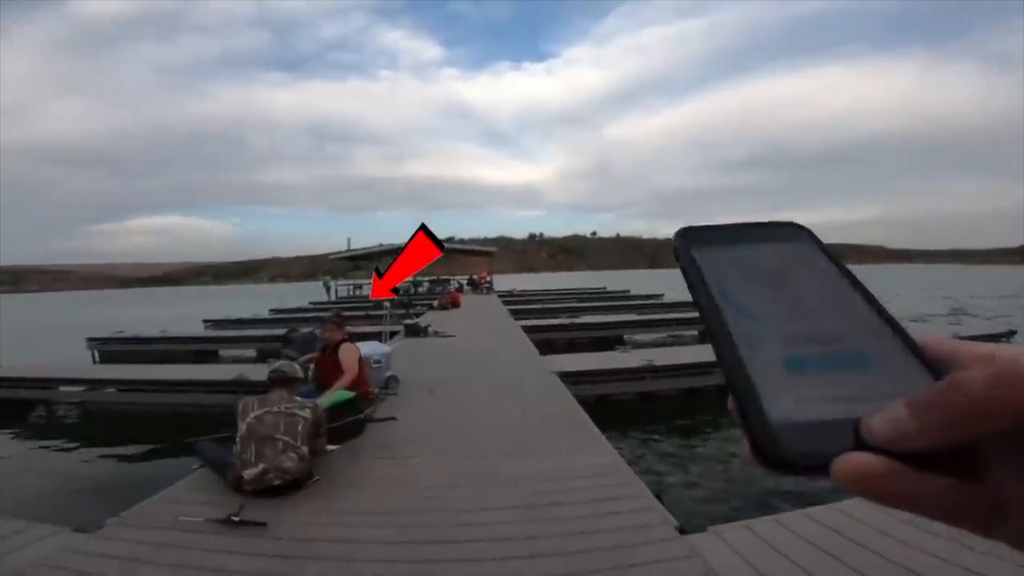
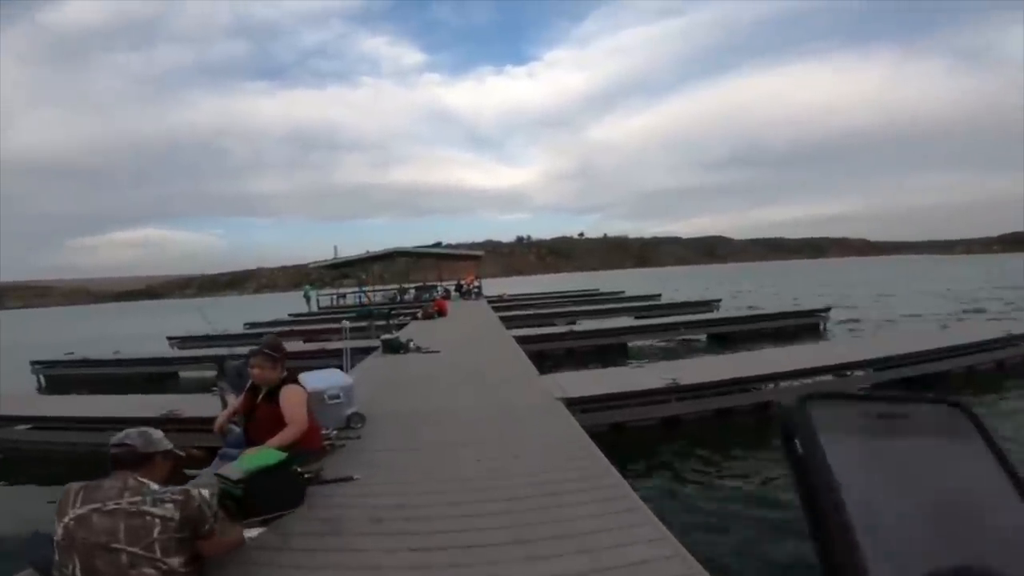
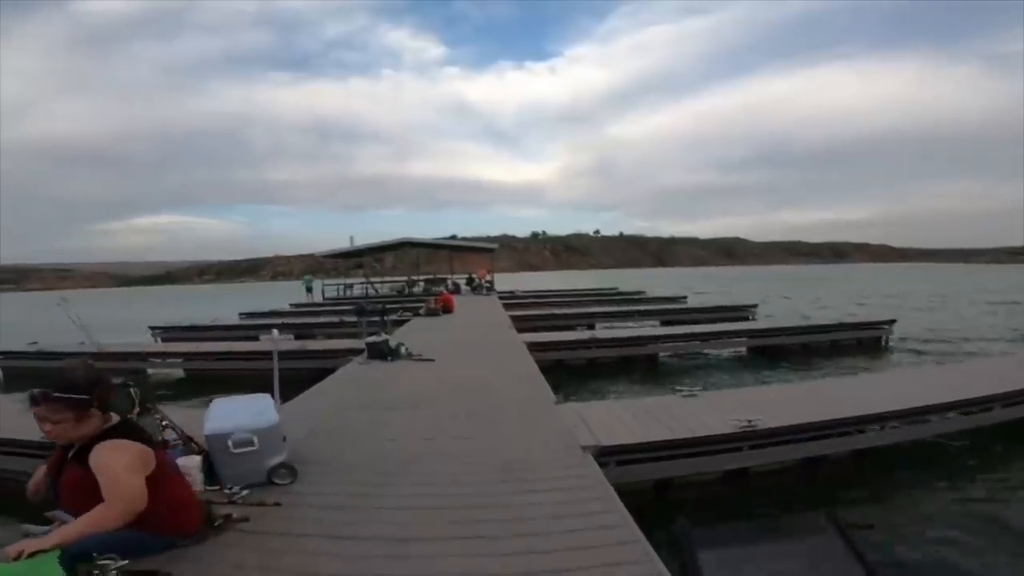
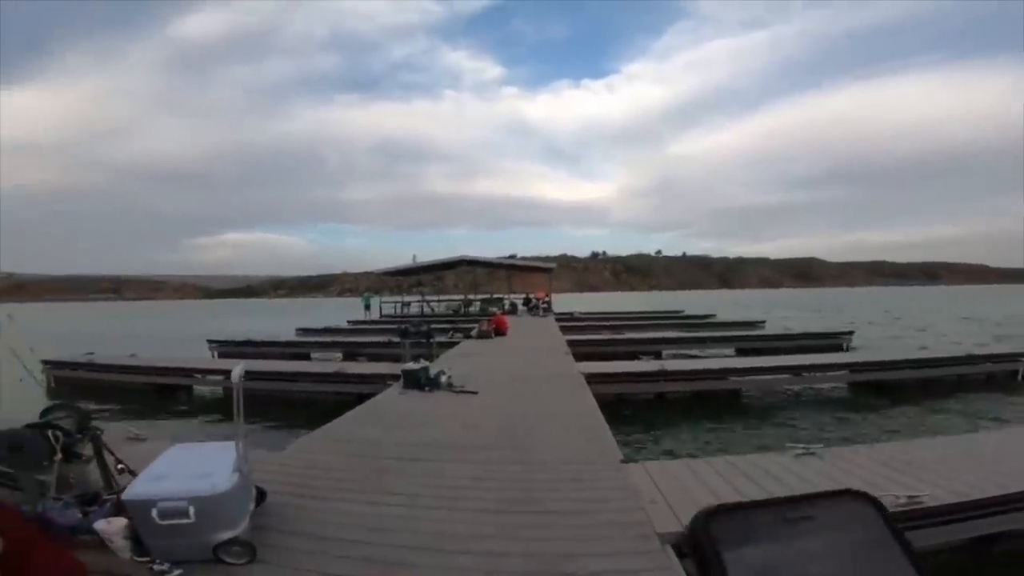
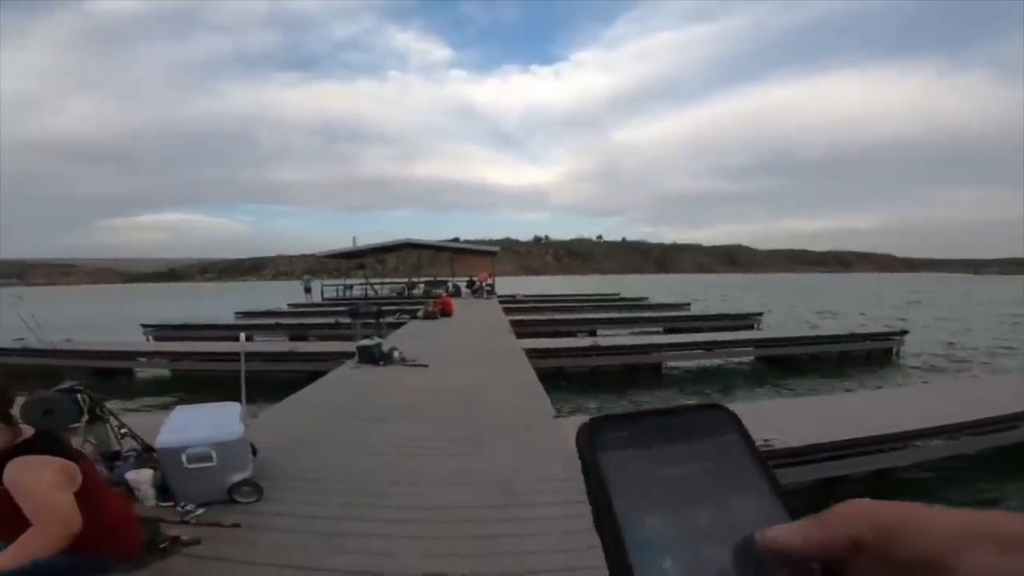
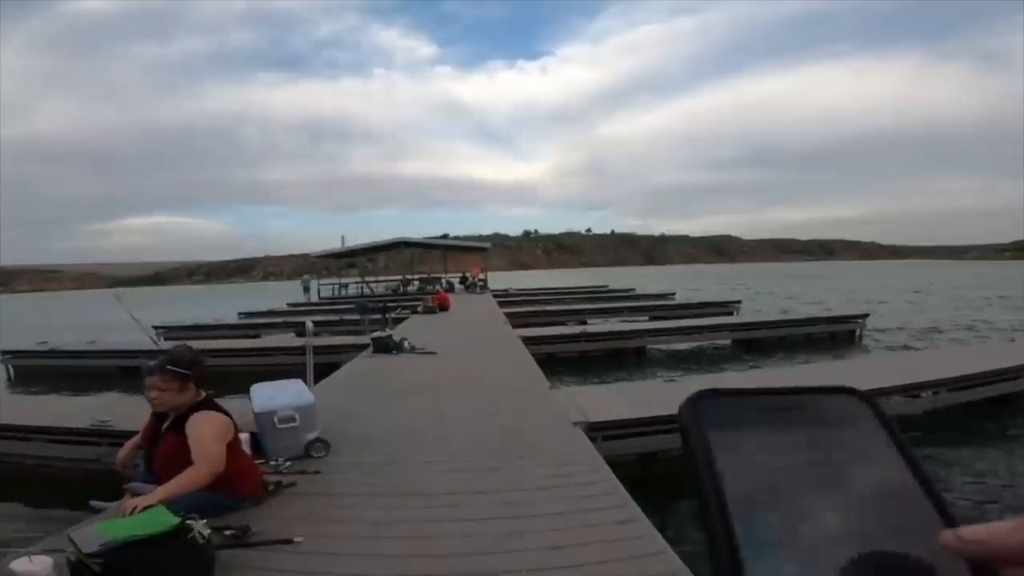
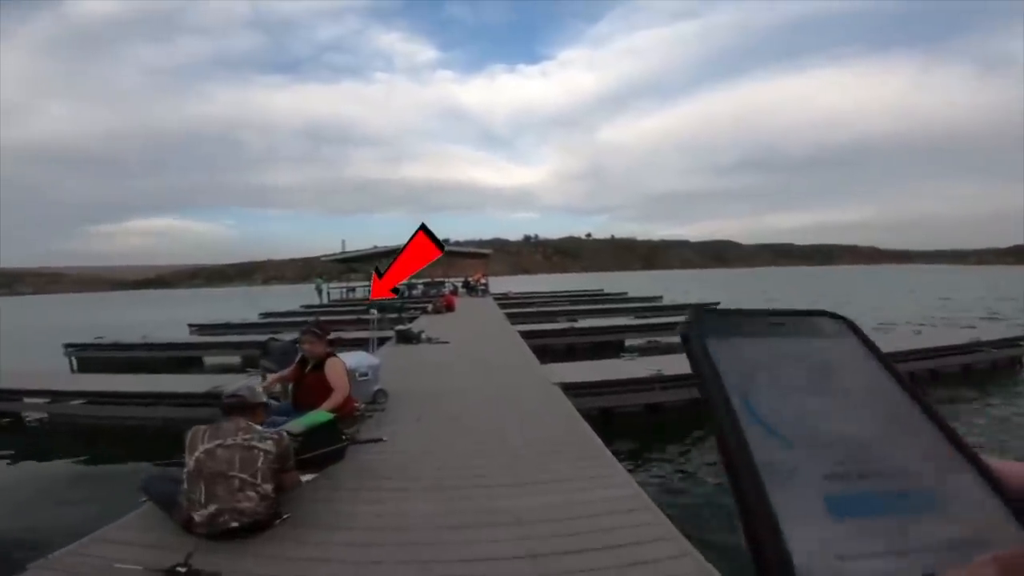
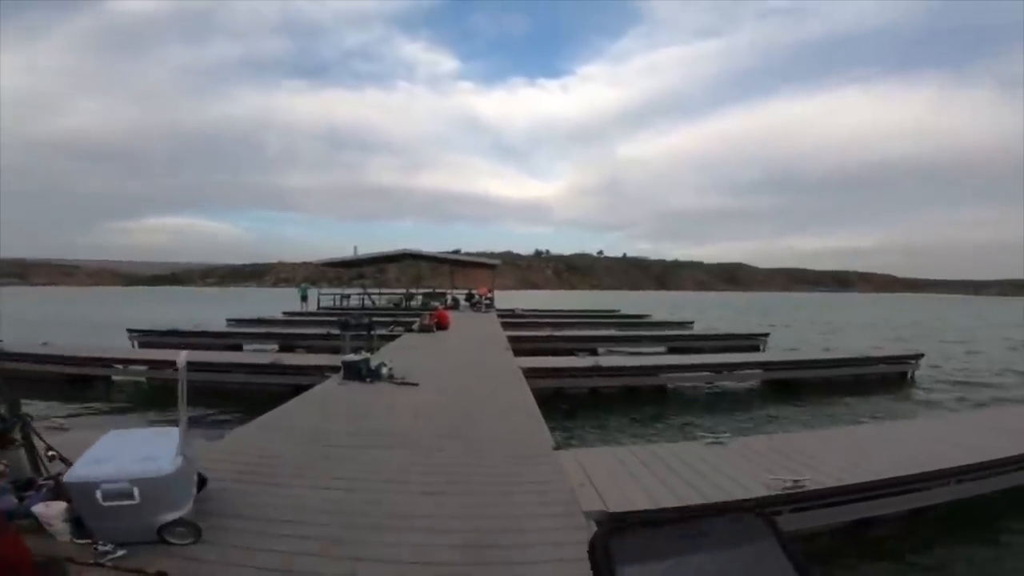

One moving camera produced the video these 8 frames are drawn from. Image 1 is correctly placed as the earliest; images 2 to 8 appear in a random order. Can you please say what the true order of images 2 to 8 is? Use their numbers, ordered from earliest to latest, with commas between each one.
7, 2, 6, 3, 5, 8, 4
